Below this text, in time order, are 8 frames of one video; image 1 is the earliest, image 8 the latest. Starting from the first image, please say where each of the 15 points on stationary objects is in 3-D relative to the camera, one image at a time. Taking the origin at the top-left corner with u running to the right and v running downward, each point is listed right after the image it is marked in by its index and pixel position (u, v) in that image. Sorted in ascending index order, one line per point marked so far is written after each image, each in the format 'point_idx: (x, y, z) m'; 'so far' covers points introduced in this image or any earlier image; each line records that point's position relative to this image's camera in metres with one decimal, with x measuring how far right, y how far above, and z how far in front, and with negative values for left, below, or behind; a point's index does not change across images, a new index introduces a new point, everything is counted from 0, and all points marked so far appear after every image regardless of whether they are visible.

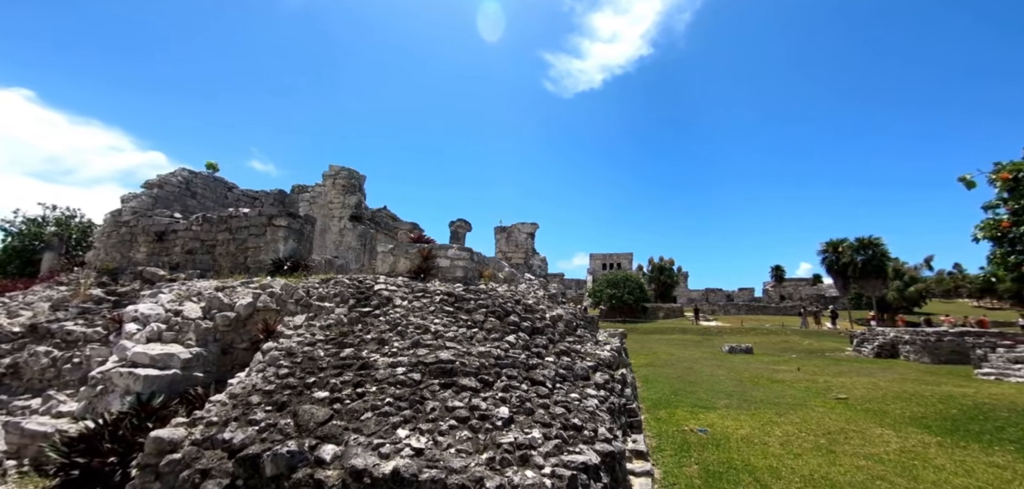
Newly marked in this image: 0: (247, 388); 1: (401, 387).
0: (-3.1, -1.8, +6.0) m
1: (-1.3, -1.7, +6.0) m
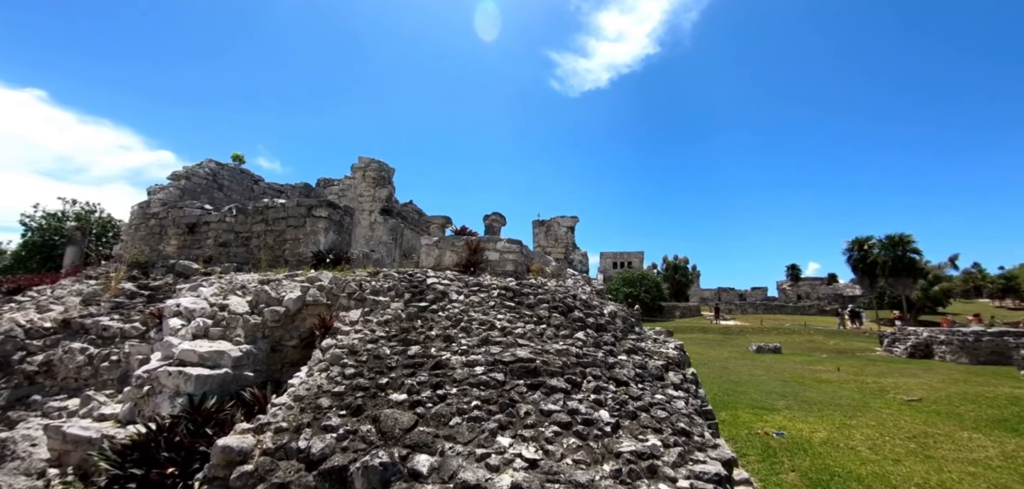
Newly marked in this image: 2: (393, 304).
0: (-2.1, -1.6, +5.4) m
1: (-0.2, -1.6, +5.4) m
2: (-1.7, -0.9, +7.3) m
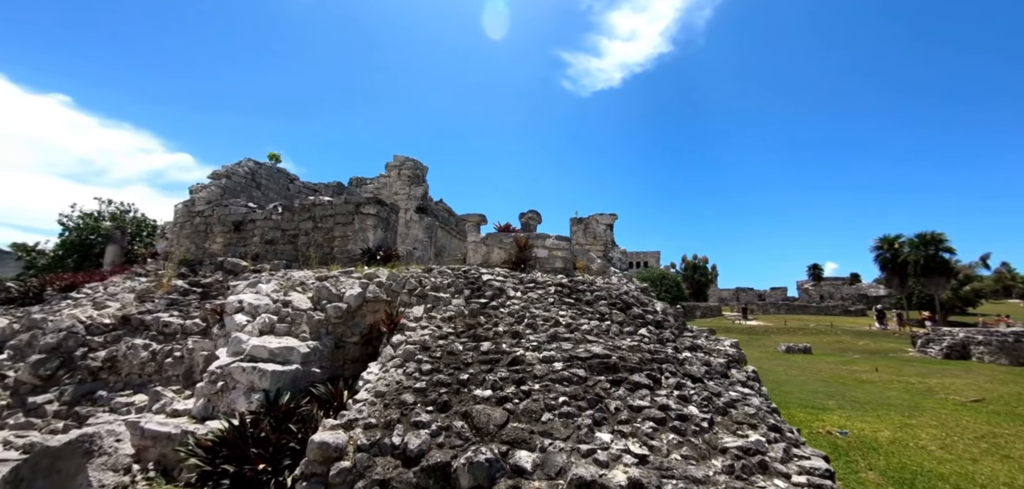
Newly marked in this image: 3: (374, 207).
0: (-1.2, -1.5, +5.3) m
1: (+0.6, -1.5, +5.3) m
2: (-0.8, -0.8, +7.2) m
3: (-2.6, +0.7, +9.4) m
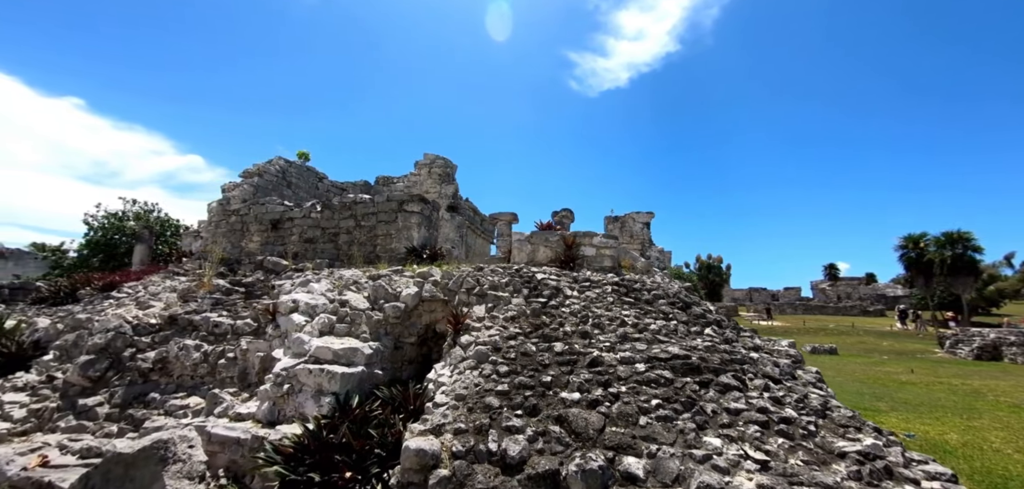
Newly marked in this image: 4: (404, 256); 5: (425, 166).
0: (-0.4, -1.5, +5.1) m
1: (+1.5, -1.5, +5.1) m
2: (+0.1, -0.8, +7.0) m
3: (-1.7, +0.7, +9.1) m
4: (-1.9, -0.2, +8.8) m
5: (-2.4, +2.2, +13.8) m
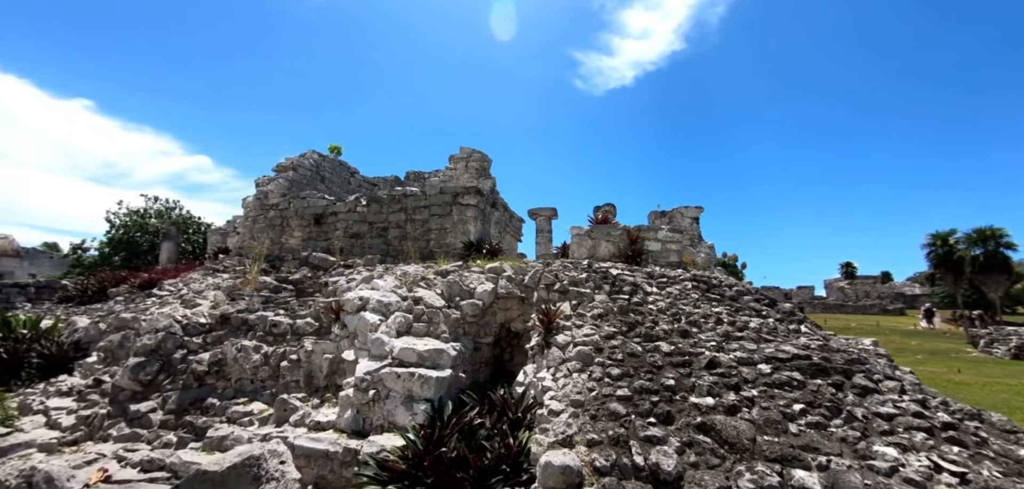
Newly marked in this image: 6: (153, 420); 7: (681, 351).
0: (+0.7, -1.4, +4.6) m
1: (+2.6, -1.4, +4.6) m
2: (+1.1, -0.7, +6.5) m
3: (-0.7, +0.8, +8.6) m
4: (-0.9, -0.1, +8.3) m
5: (-1.4, +2.3, +13.3) m
6: (-4.3, -2.1, +5.9) m
7: (+1.8, -1.2, +5.3) m
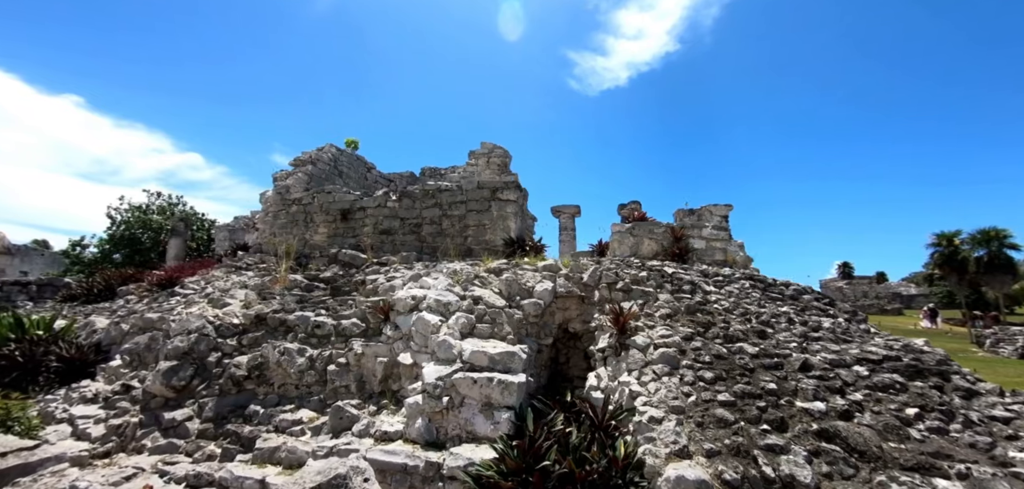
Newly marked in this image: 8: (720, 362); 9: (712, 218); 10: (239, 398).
0: (+1.5, -1.3, +4.3) m
1: (+3.4, -1.3, +4.3) m
2: (+1.9, -0.6, +6.2) m
3: (0.0, +0.9, +8.3) m
4: (-0.2, -0.1, +8.0) m
5: (-0.8, +2.4, +12.9) m
6: (-3.6, -2.0, +5.4) m
7: (+2.6, -1.1, +5.0) m
8: (+2.0, -1.2, +4.8) m
9: (+4.9, +0.6, +11.9) m
10: (-3.2, -1.8, +5.7) m
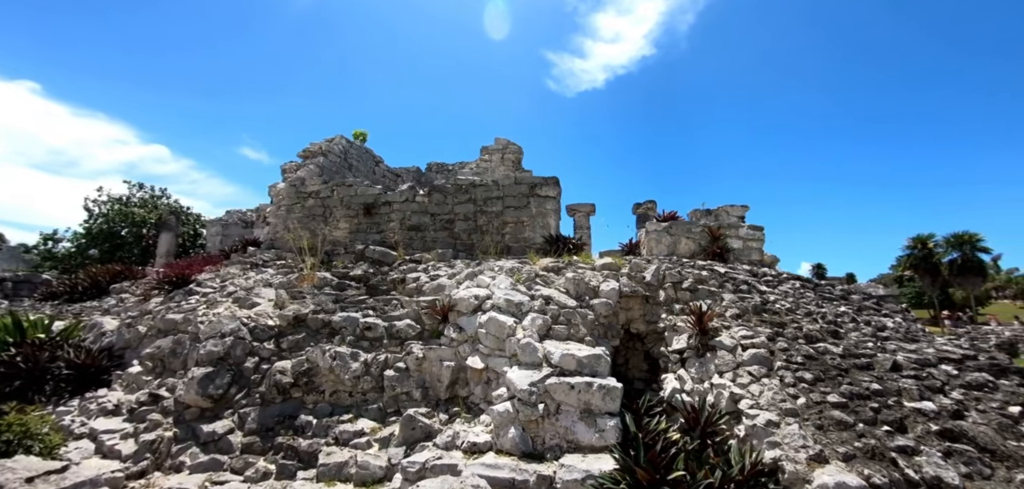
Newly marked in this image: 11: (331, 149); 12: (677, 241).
0: (+2.4, -1.3, +4.0) m
1: (+4.3, -1.3, +4.2) m
2: (+2.6, -0.6, +6.0) m
3: (+0.7, +0.9, +7.9) m
4: (+0.5, 0.0, +7.6) m
5: (-0.4, +2.4, +12.5) m
6: (-2.8, -2.0, +4.9) m
7: (+3.4, -1.1, +4.9) m
8: (+2.8, -1.1, +4.6) m
9: (+5.3, +0.6, +11.8) m
10: (-2.4, -1.7, +5.2) m
11: (-3.9, +2.1, +10.6) m
12: (+2.9, +0.1, +8.5) m
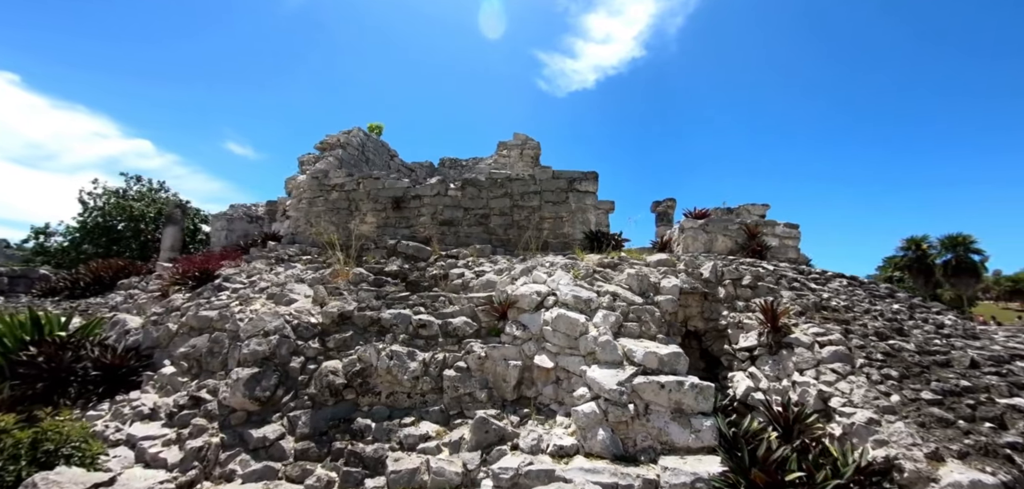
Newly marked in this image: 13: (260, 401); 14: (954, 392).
0: (+3.1, -1.3, +3.9) m
1: (+5.0, -1.3, +4.1) m
2: (+3.3, -0.6, +5.8) m
3: (+1.3, +1.0, +7.7) m
4: (+1.1, 0.0, +7.4) m
5: (+0.1, +2.5, +12.2) m
6: (-2.1, -1.9, +4.6) m
7: (+4.1, -1.0, +4.7) m
8: (+3.5, -1.1, +4.4) m
9: (+5.7, +0.7, +11.8) m
10: (-1.7, -1.6, +4.9) m
11: (-3.4, +2.2, +10.2) m
12: (+3.4, +0.1, +8.4) m
13: (-2.5, -1.5, +4.8) m
14: (+3.7, -1.2, +3.9) m
